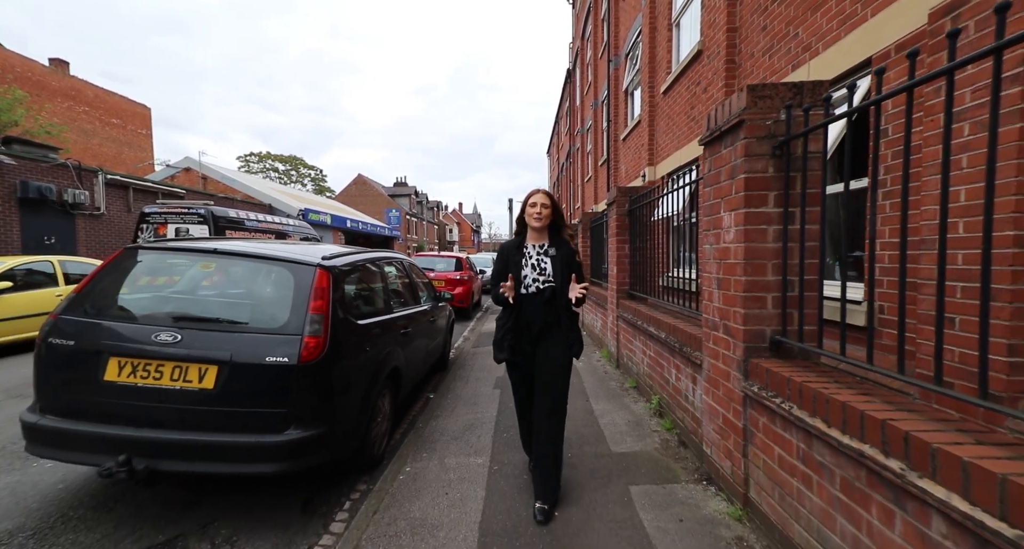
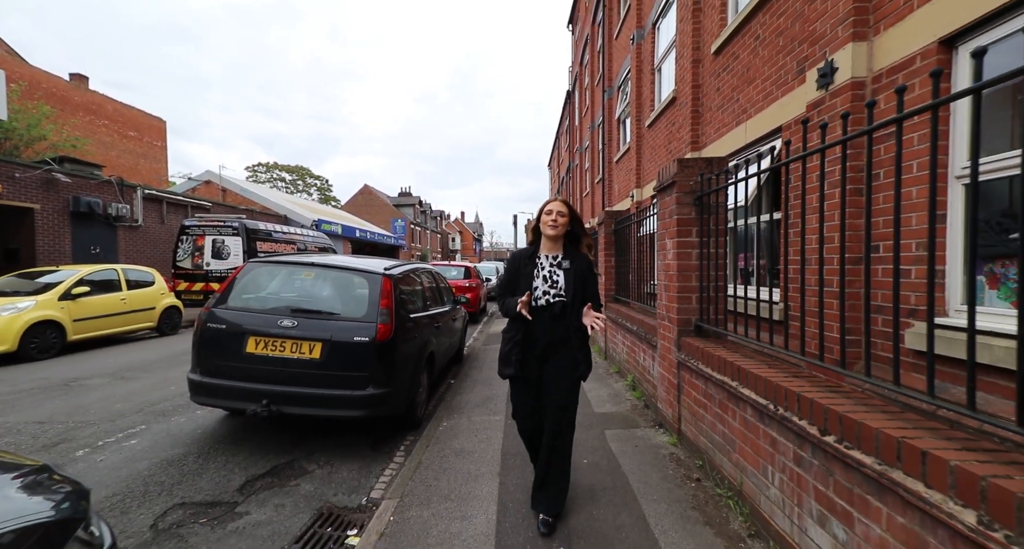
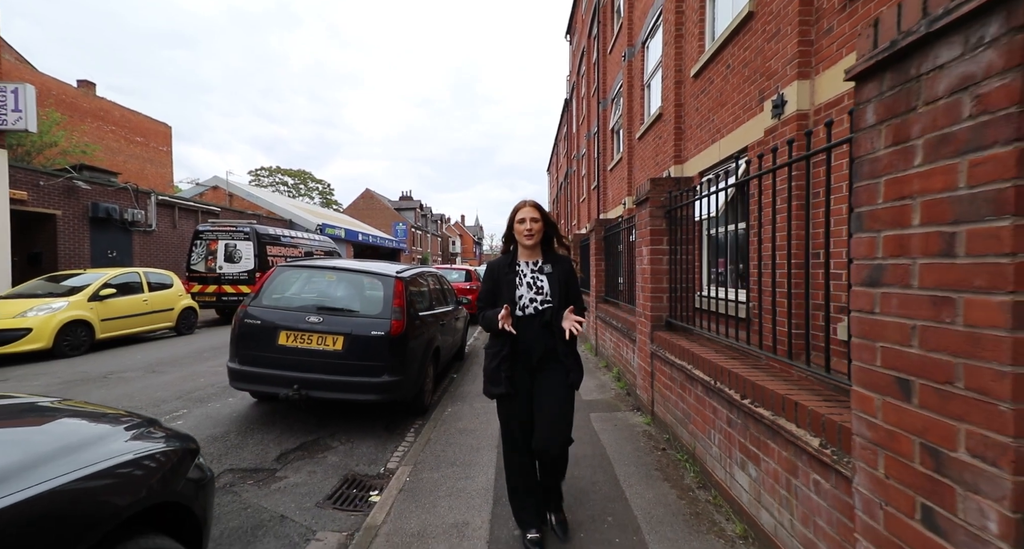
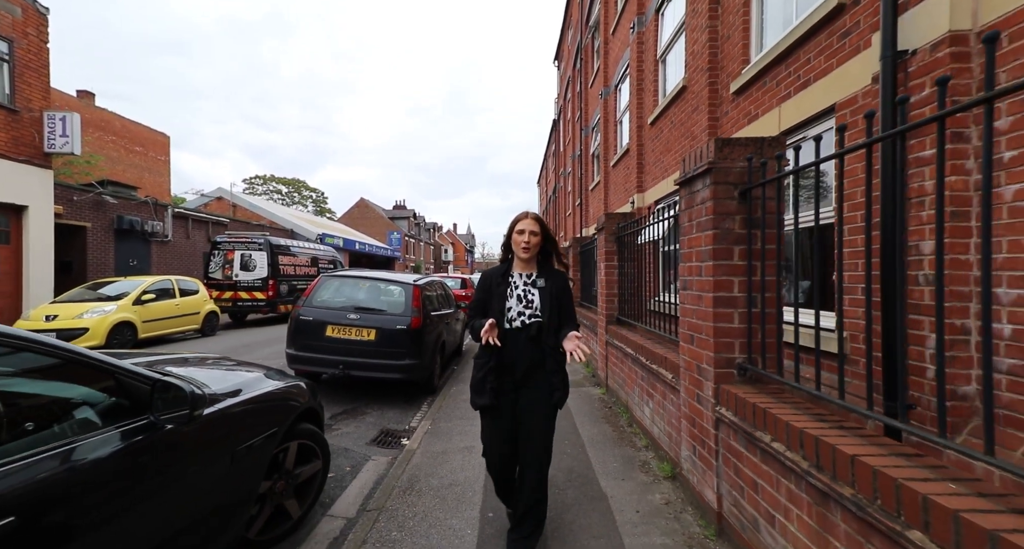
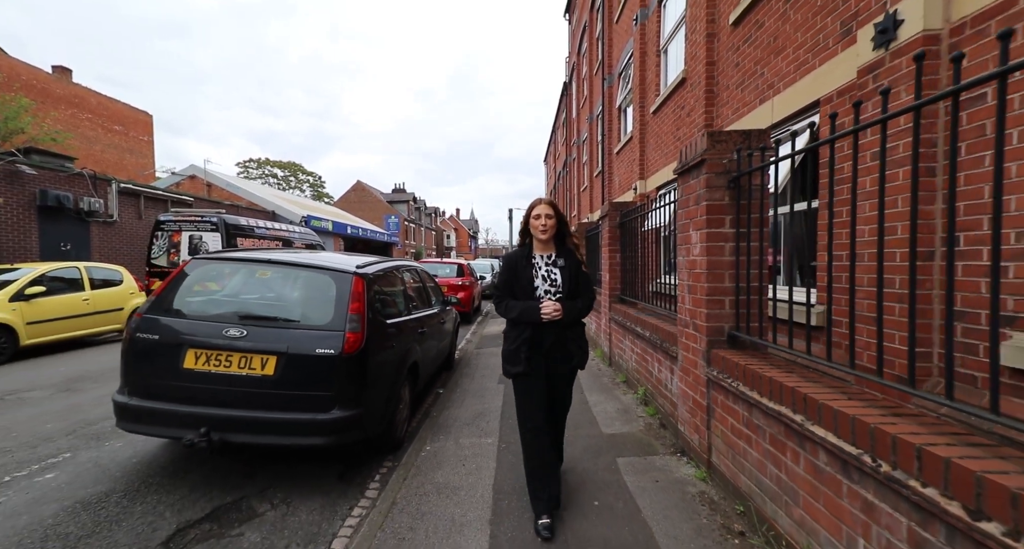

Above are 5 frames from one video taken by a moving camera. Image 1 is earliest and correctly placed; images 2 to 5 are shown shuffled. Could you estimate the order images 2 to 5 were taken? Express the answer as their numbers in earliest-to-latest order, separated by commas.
5, 2, 3, 4
